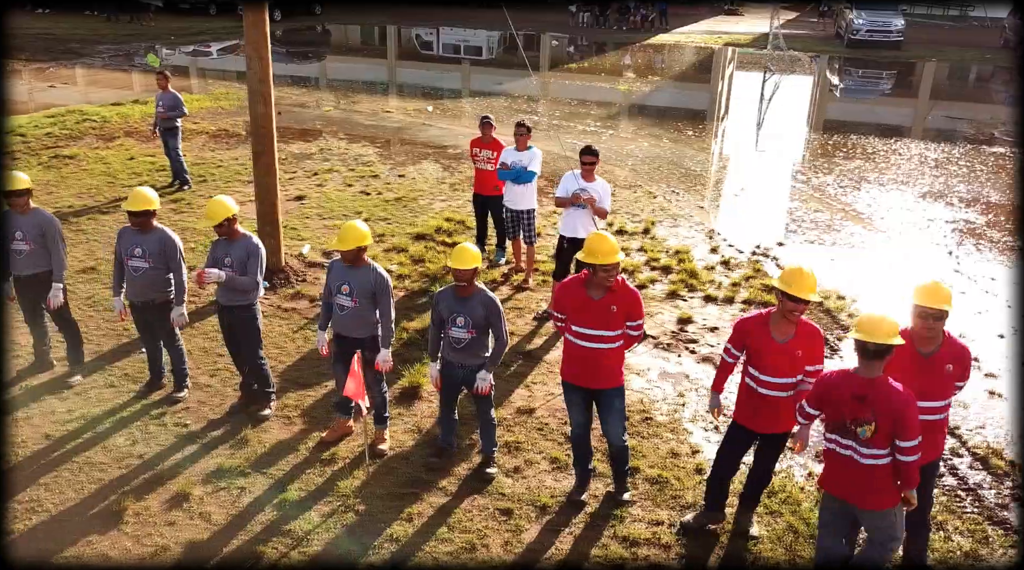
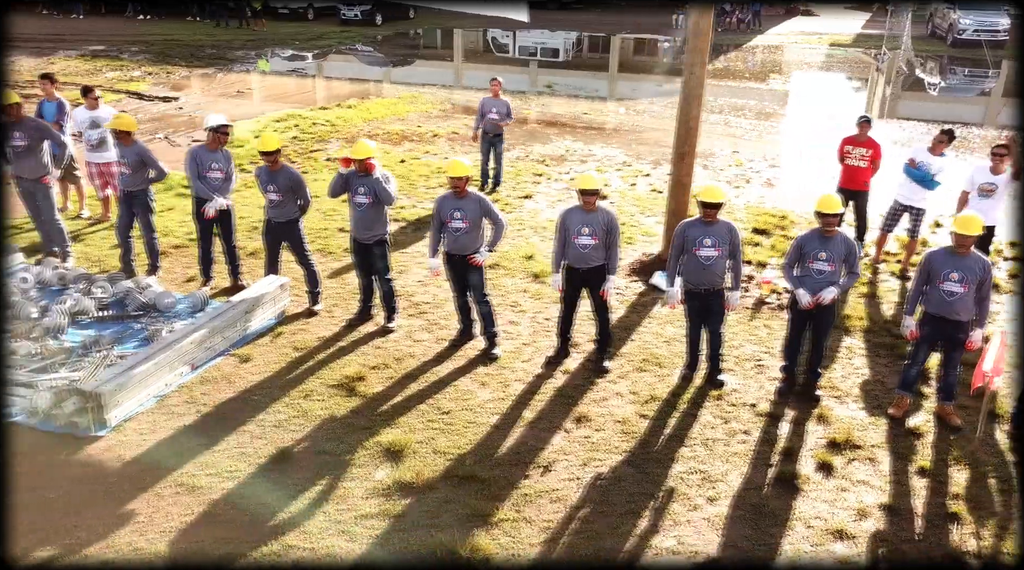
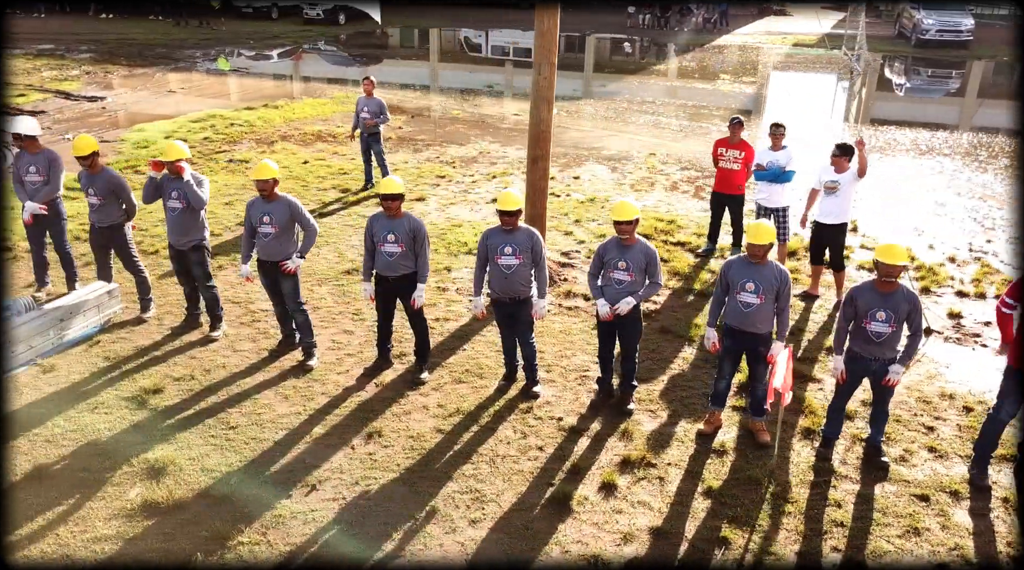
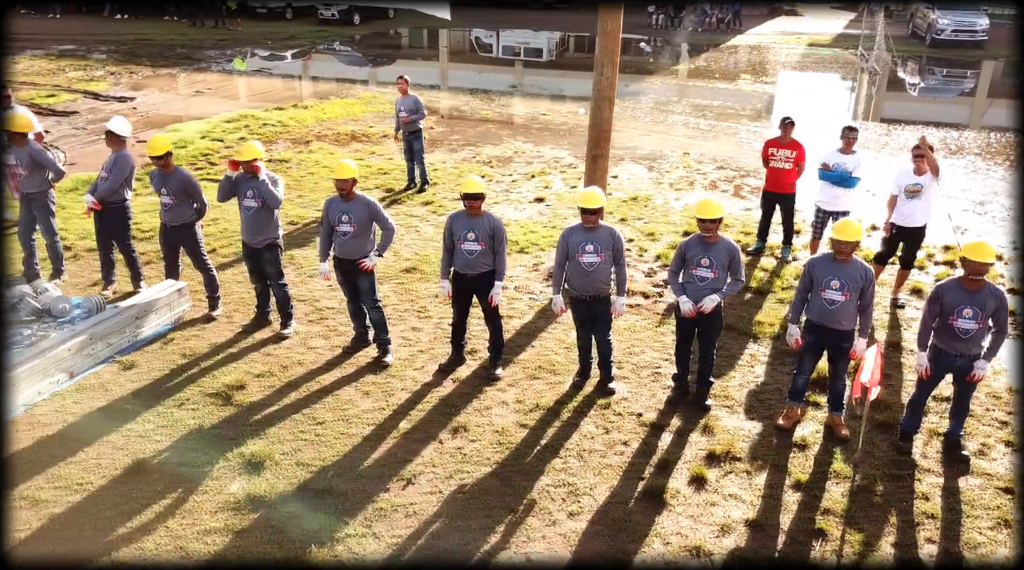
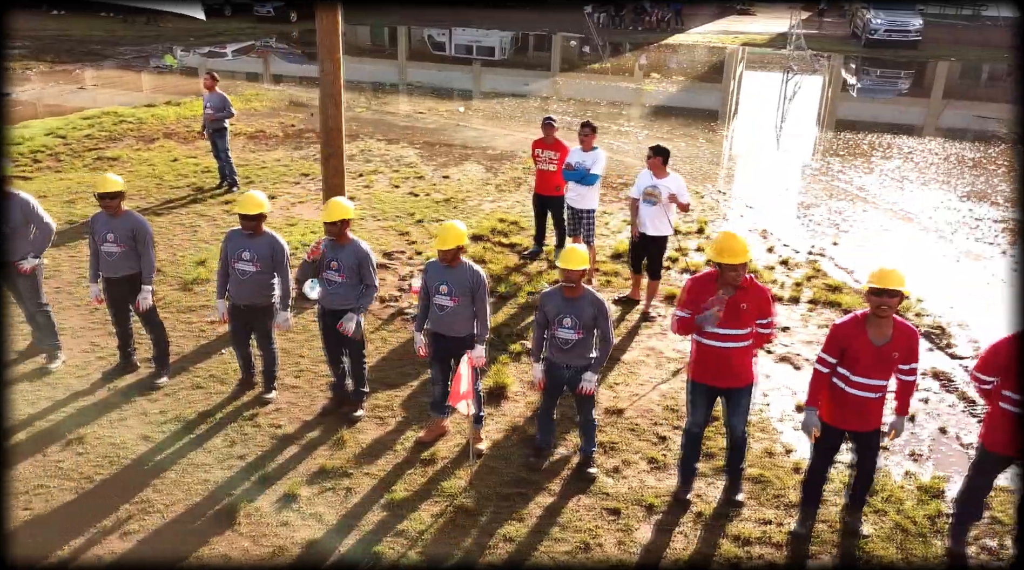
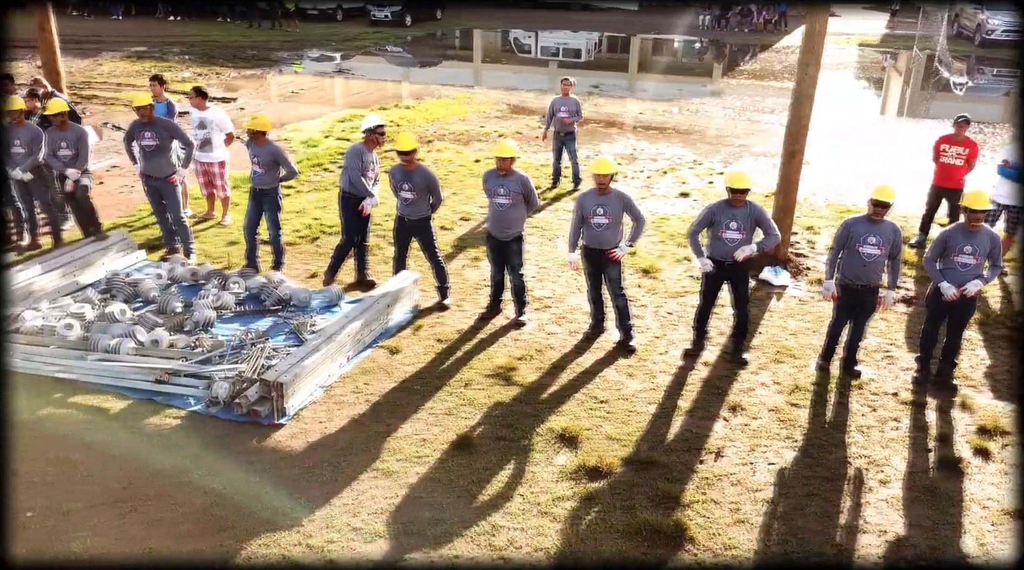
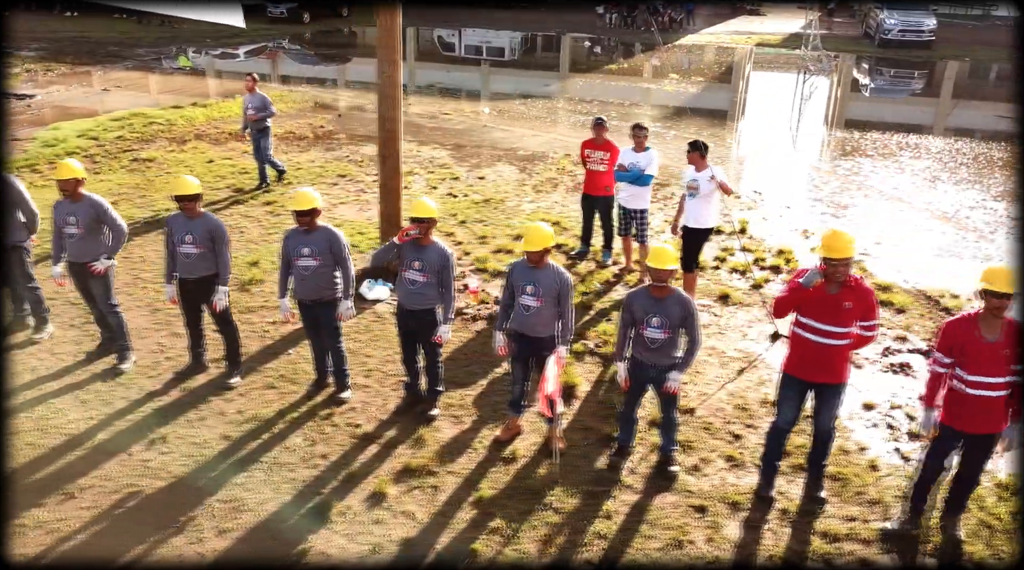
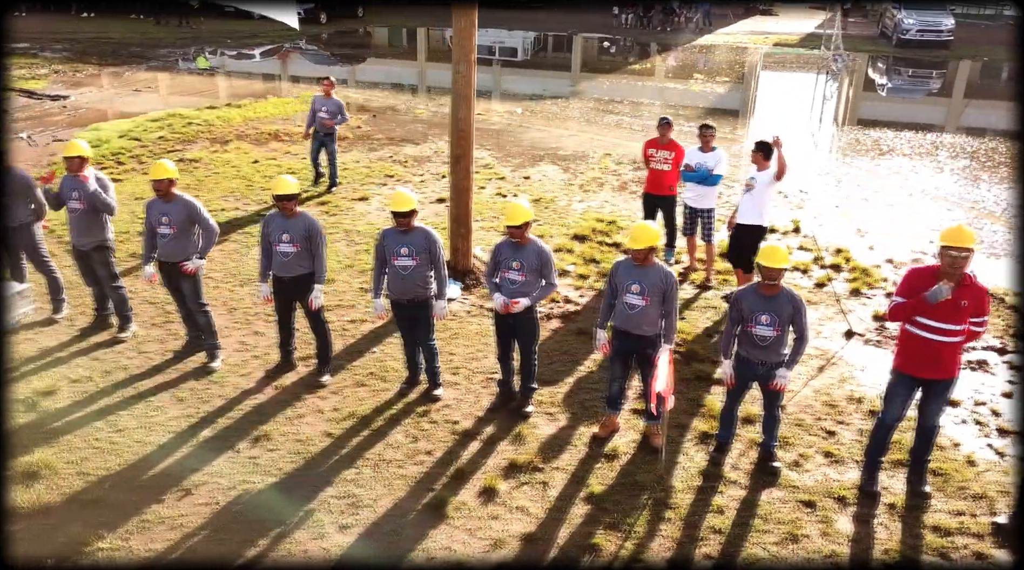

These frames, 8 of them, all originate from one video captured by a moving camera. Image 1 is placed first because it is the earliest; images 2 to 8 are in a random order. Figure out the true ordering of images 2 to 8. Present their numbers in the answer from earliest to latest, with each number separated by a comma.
5, 7, 8, 3, 4, 2, 6
